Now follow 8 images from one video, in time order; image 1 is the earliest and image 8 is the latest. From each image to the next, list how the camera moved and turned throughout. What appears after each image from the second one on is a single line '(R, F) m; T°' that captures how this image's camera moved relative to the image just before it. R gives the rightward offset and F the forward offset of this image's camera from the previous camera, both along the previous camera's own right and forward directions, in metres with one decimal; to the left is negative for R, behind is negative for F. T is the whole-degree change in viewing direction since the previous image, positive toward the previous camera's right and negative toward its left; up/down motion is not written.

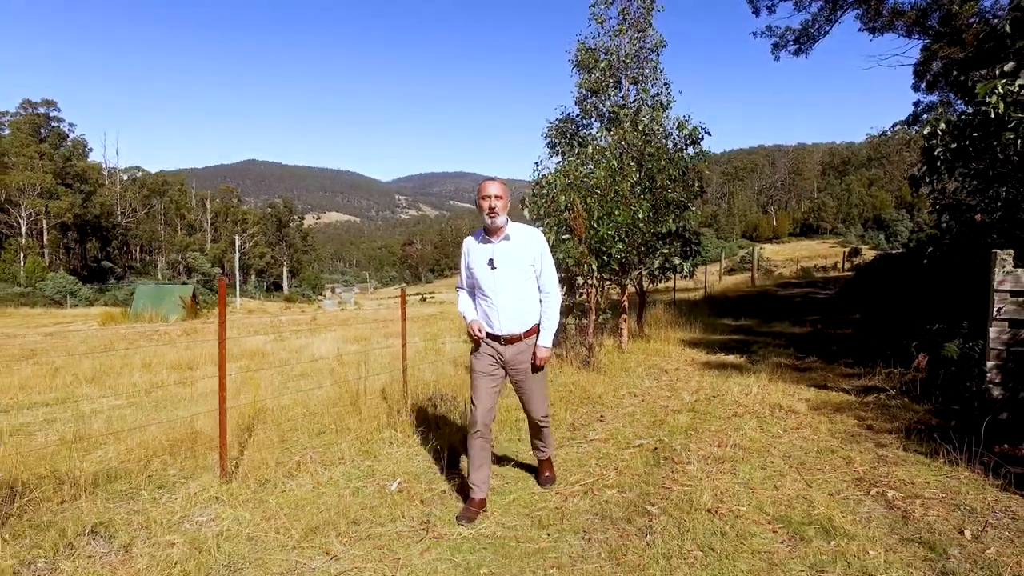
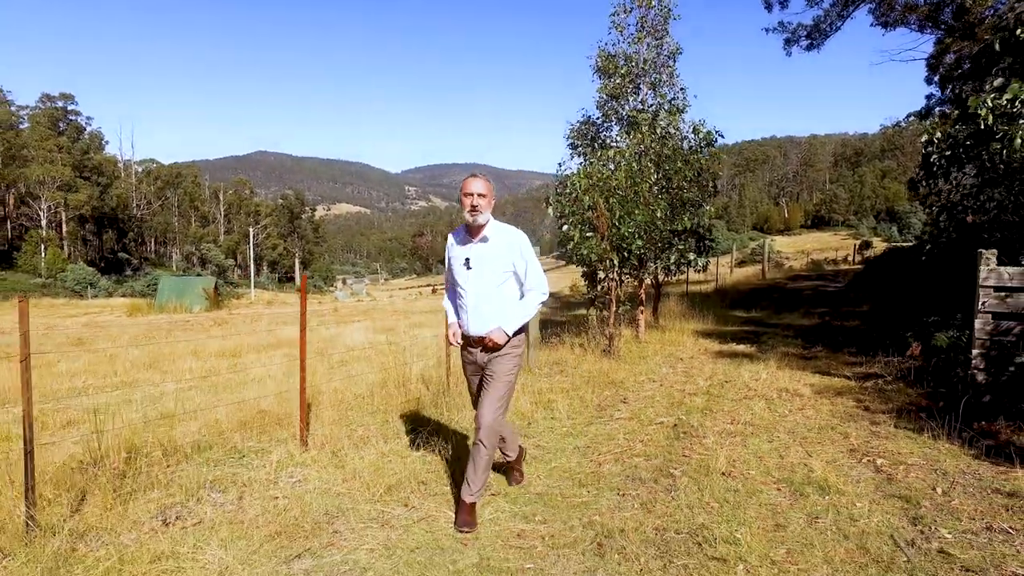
(-0.2, -0.7) m; -1°
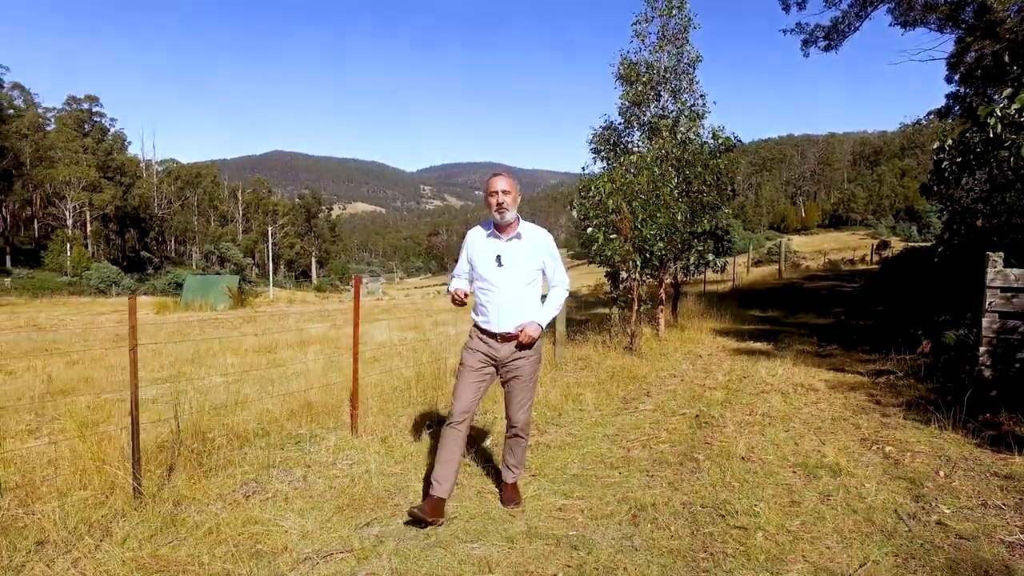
(-0.2, -0.4) m; -1°
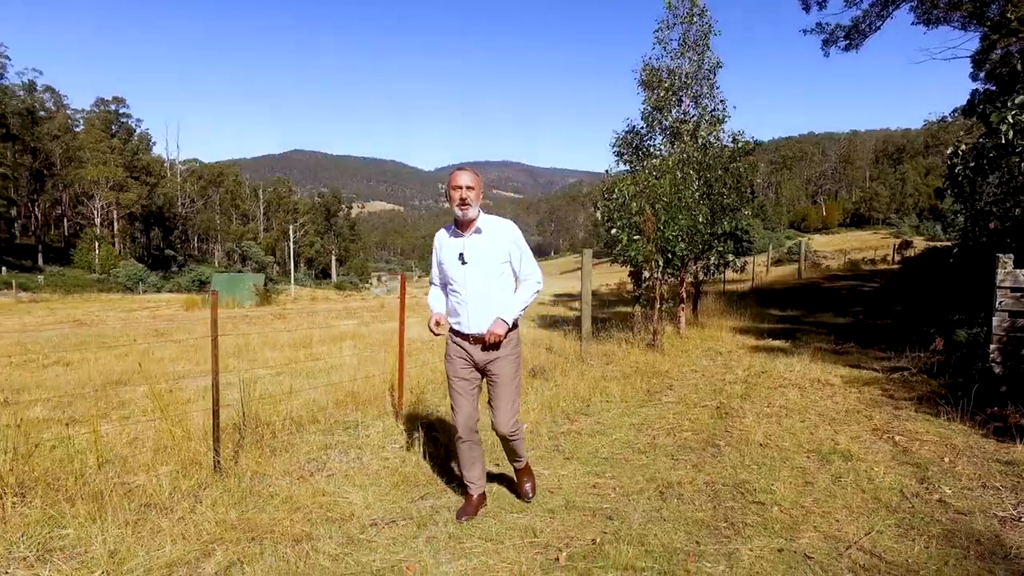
(-0.1, -0.4) m; -2°
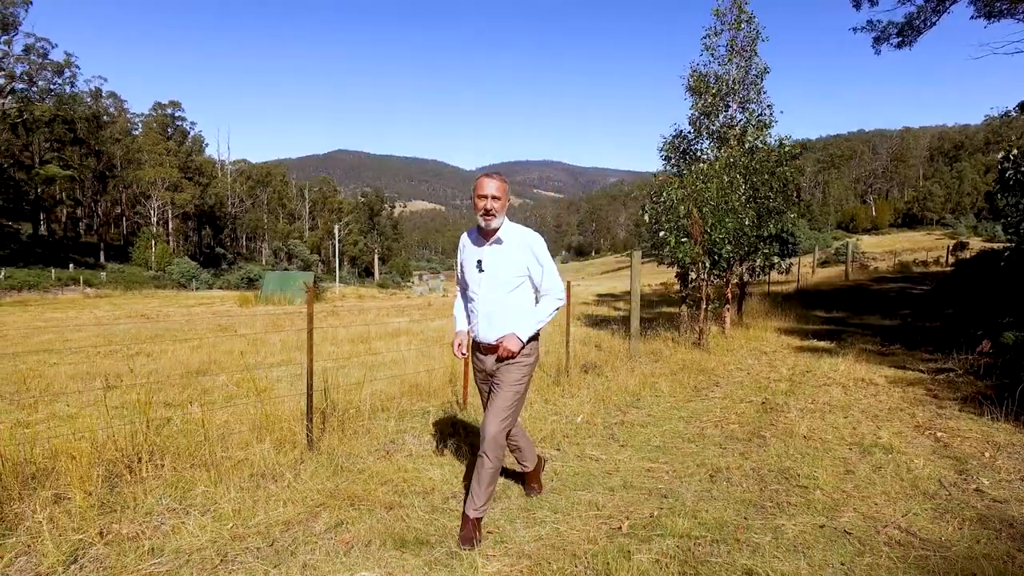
(-0.2, -0.5) m; -3°
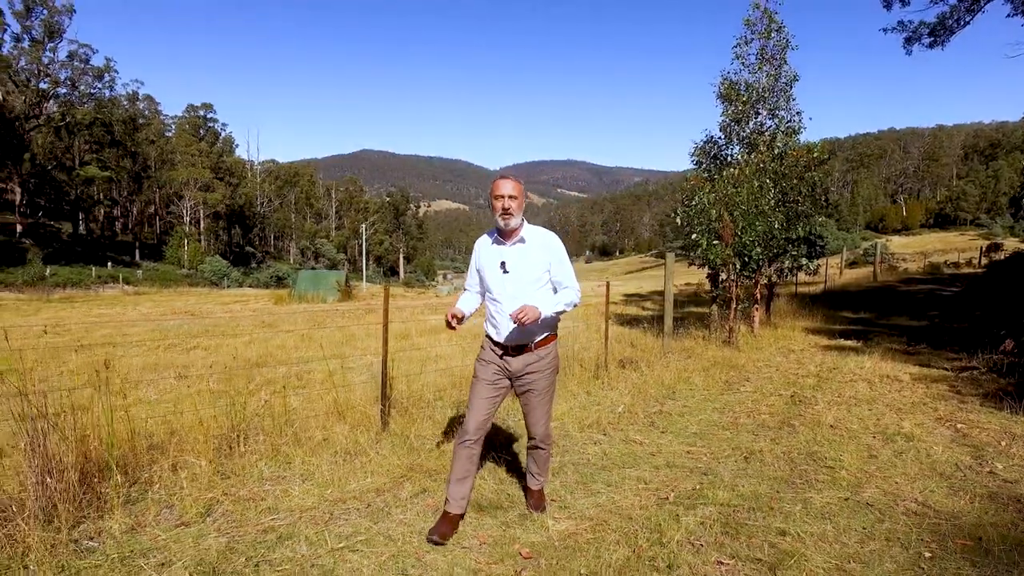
(-0.3, -0.6) m; -2°
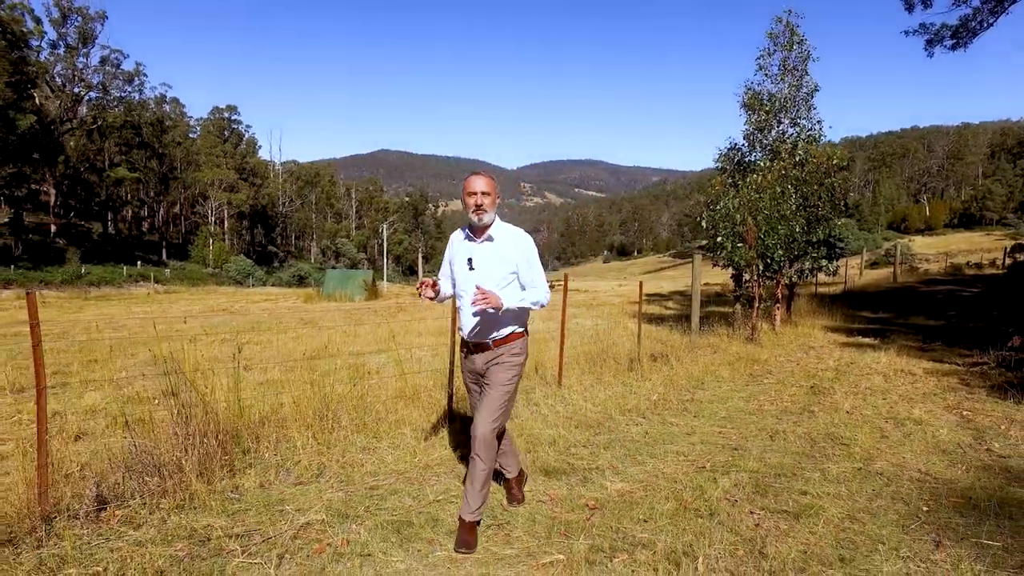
(-0.3, -0.8) m; -1°
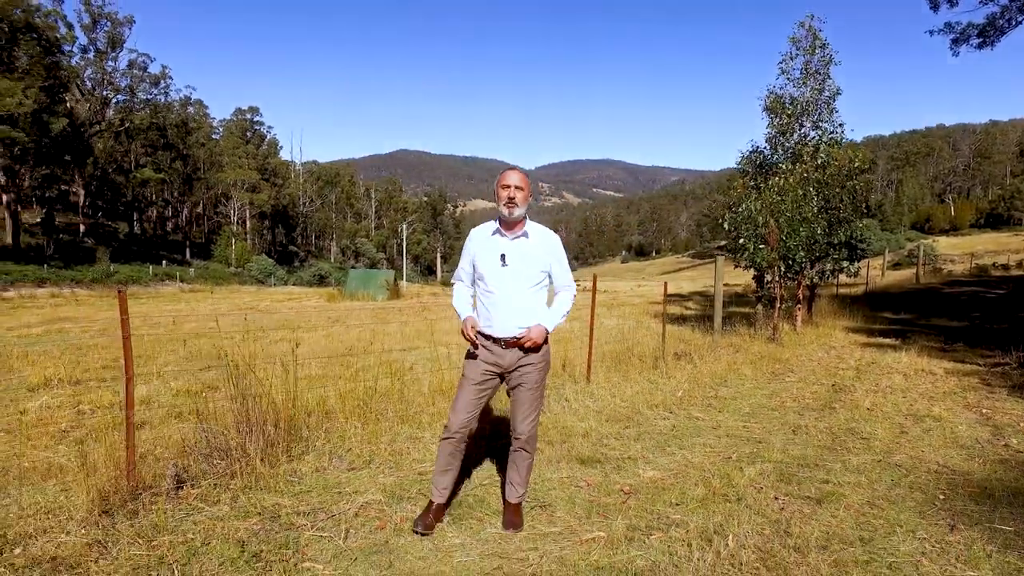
(-0.2, -0.3) m; -2°
